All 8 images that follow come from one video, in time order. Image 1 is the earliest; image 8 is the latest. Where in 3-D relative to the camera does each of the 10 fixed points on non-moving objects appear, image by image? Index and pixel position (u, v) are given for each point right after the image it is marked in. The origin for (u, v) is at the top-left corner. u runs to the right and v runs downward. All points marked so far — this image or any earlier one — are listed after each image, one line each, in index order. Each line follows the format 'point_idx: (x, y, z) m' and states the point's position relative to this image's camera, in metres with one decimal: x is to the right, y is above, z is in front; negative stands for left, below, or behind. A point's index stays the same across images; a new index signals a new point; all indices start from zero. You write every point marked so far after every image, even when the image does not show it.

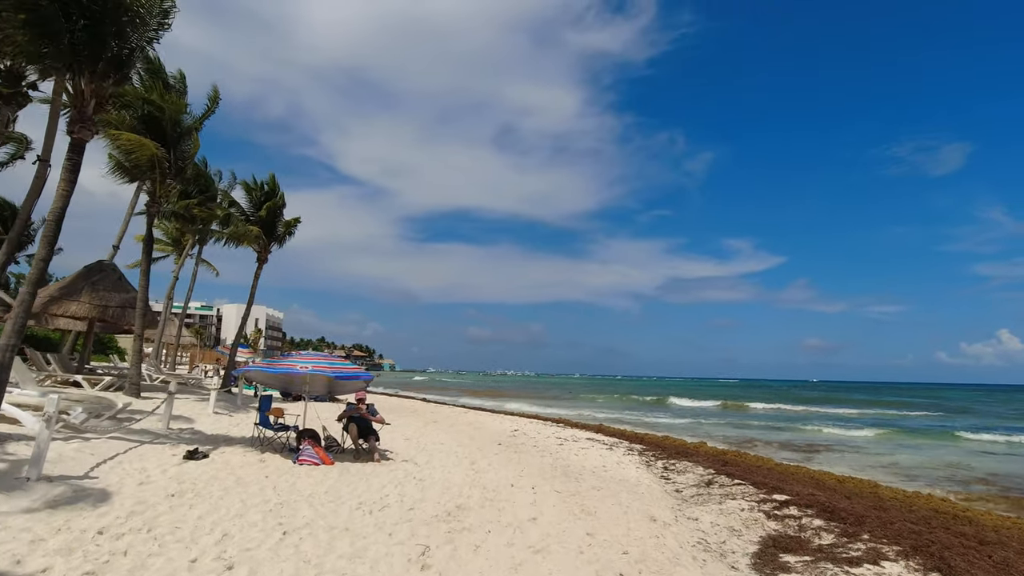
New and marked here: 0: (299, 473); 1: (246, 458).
0: (-3.0, -2.6, +8.2) m
1: (-4.1, -2.6, +8.7) m
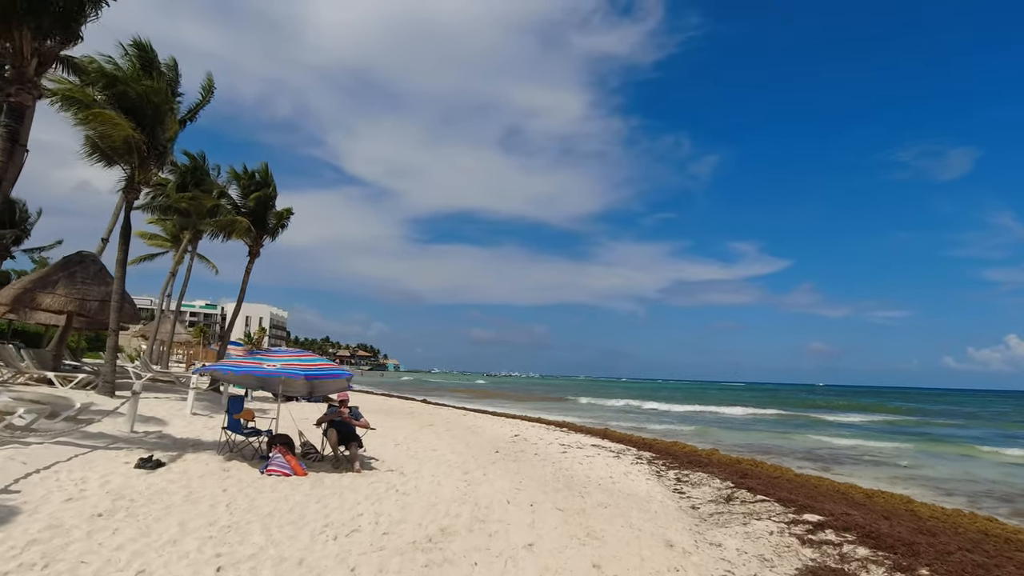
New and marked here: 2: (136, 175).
0: (-3.1, -2.5, +7.2) m
1: (-4.1, -2.4, +7.7) m
2: (-9.2, +2.8, +14.0) m
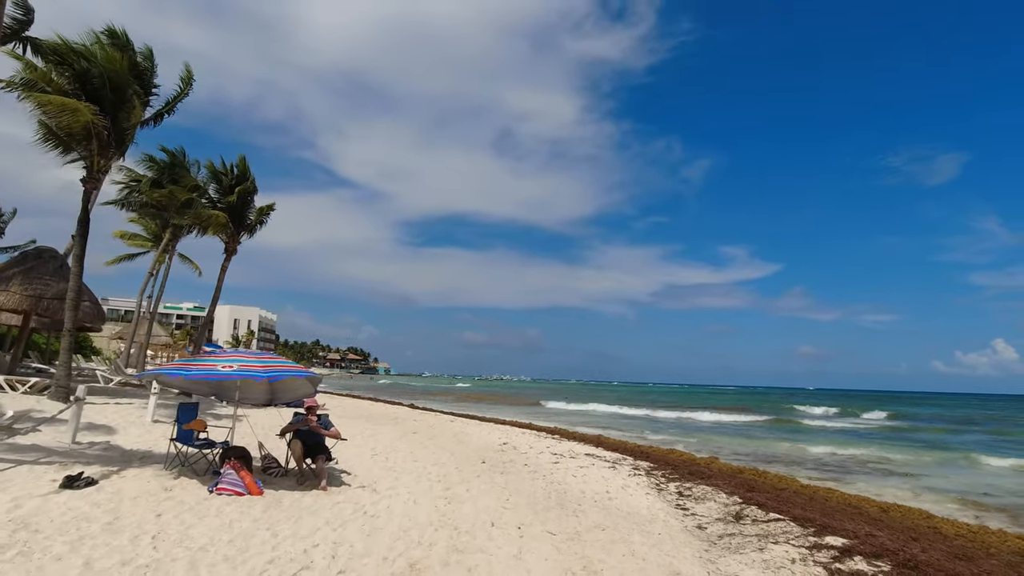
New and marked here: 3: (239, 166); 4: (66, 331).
0: (-3.3, -2.4, +6.2) m
1: (-4.3, -2.3, +6.7) m
2: (-9.4, +2.9, +13.0) m
3: (-9.6, +4.3, +20.0) m
4: (-10.0, -1.0, +12.9) m
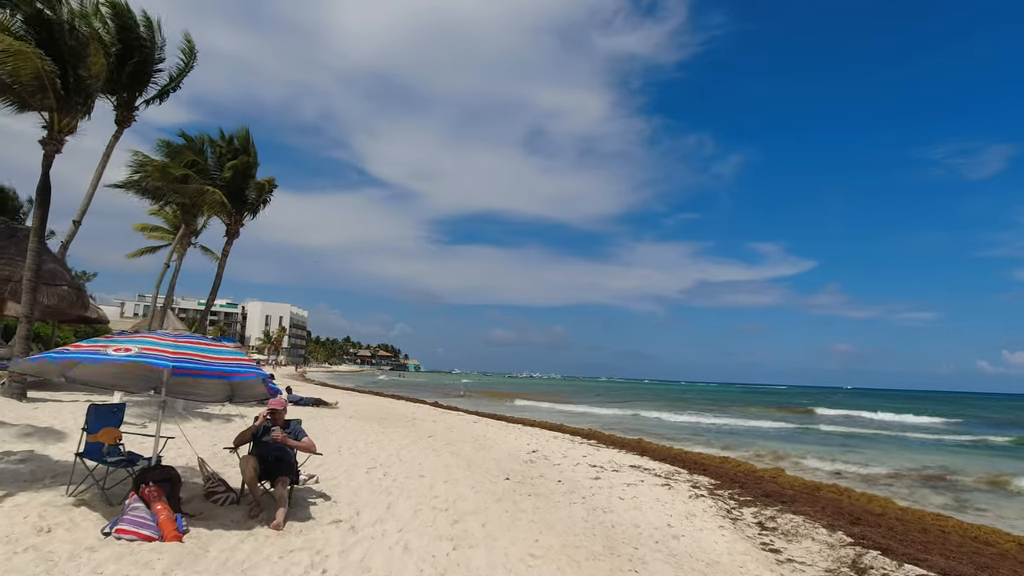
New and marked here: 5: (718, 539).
0: (-3.0, -2.0, +4.1) m
1: (-4.0, -1.9, +4.7) m
2: (-8.9, +3.3, +11.2) m
3: (-8.7, +4.8, +18.2) m
4: (-9.5, -0.6, +11.1) m
5: (+2.5, -3.1, +7.0) m
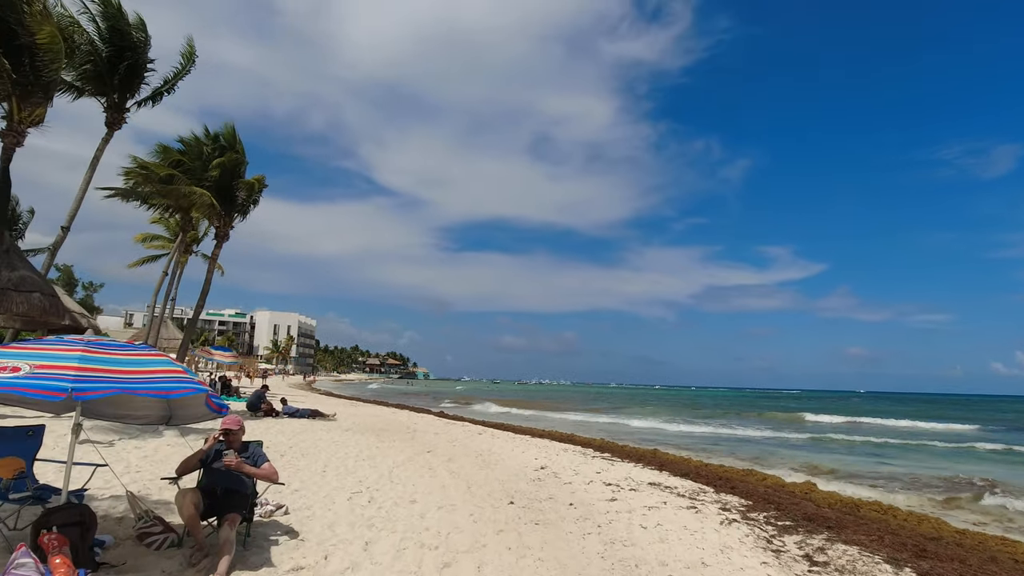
0: (-3.1, -1.9, +3.0) m
1: (-4.1, -1.9, +3.6) m
2: (-8.9, +3.2, +10.2) m
3: (-8.6, +4.6, +17.2) m
4: (-9.4, -0.7, +10.1) m
5: (+2.6, -3.0, +5.8) m
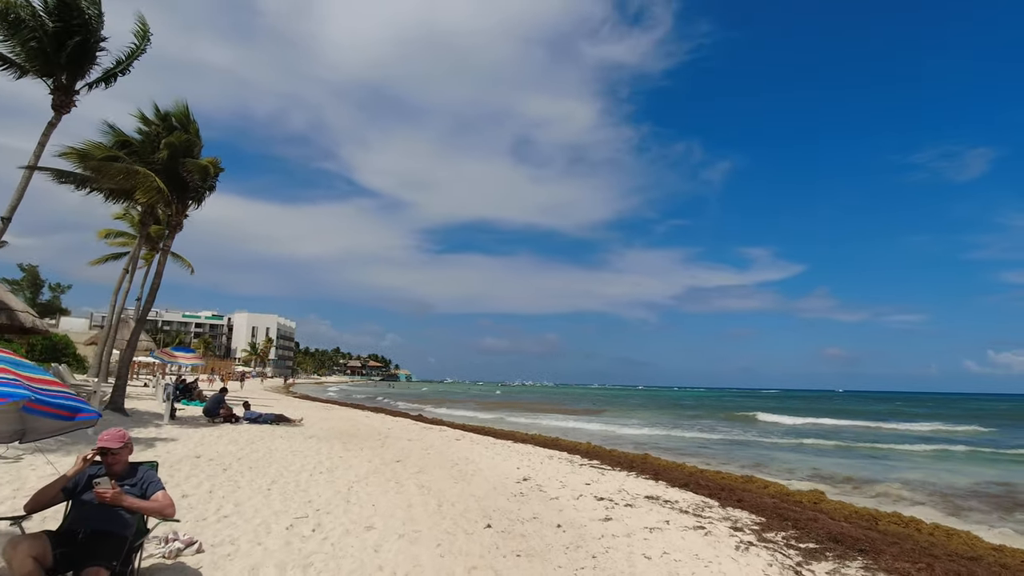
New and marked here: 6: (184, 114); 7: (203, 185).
0: (-3.2, -1.7, +1.6) m
1: (-4.2, -1.7, +2.1) m
2: (-9.2, +3.3, +8.7) m
3: (-9.1, +4.7, +15.7) m
4: (-9.7, -0.5, +8.5) m
5: (+2.4, -2.7, +4.6) m
6: (-9.0, +4.8, +15.8) m
7: (-8.6, +2.8, +15.9) m
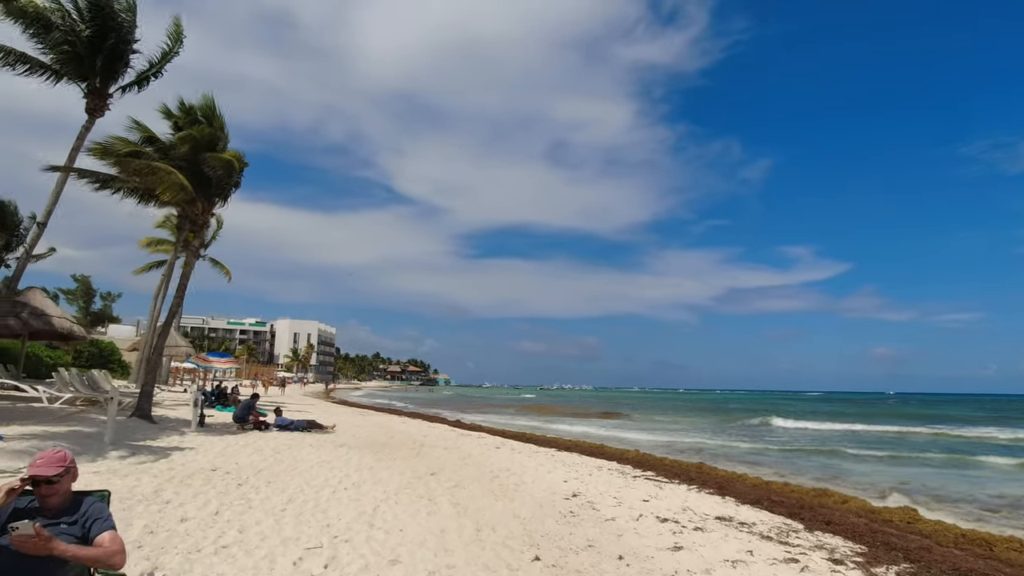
0: (-3.0, -1.6, +0.6) m
1: (-4.0, -1.5, +1.2) m
2: (-8.6, +3.3, +8.1) m
3: (-8.1, +4.7, +15.1) m
4: (-9.1, -0.5, +8.0) m
5: (+2.7, -2.5, +3.2) m
6: (-8.0, +4.8, +15.2) m
7: (-7.5, +2.8, +15.3) m
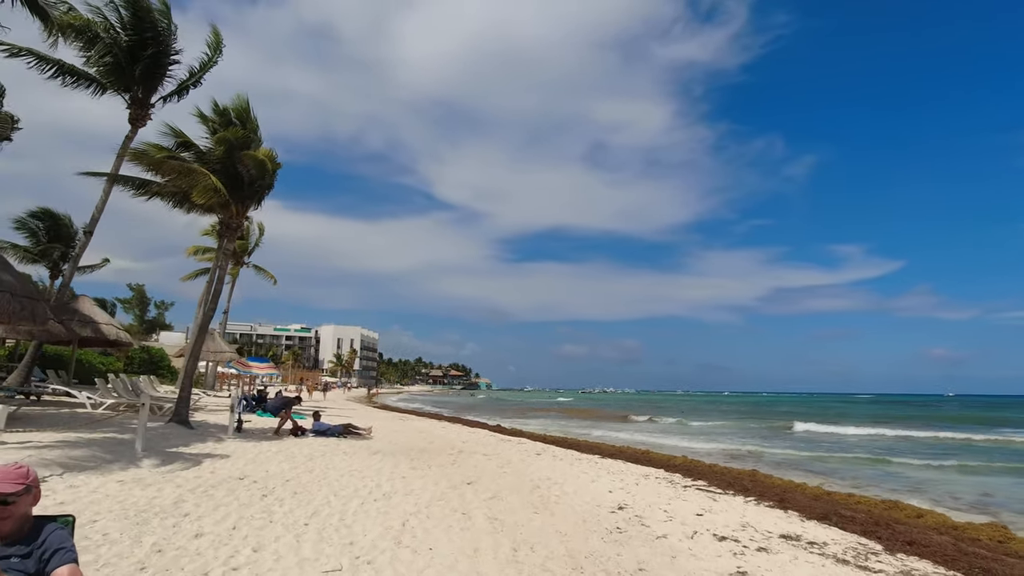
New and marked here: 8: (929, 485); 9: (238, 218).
0: (-3.0, -1.5, +0.2) m
1: (-3.9, -1.5, +0.9) m
2: (-8.2, +3.3, +8.1) m
3: (-7.2, +4.6, +15.0) m
4: (-8.6, -0.6, +8.0) m
5: (+2.9, -2.4, +2.4) m
6: (-7.1, +4.6, +15.1) m
7: (-6.6, +2.7, +15.2) m
8: (+9.9, -4.7, +13.8) m
9: (-7.3, +1.8, +15.3) m
